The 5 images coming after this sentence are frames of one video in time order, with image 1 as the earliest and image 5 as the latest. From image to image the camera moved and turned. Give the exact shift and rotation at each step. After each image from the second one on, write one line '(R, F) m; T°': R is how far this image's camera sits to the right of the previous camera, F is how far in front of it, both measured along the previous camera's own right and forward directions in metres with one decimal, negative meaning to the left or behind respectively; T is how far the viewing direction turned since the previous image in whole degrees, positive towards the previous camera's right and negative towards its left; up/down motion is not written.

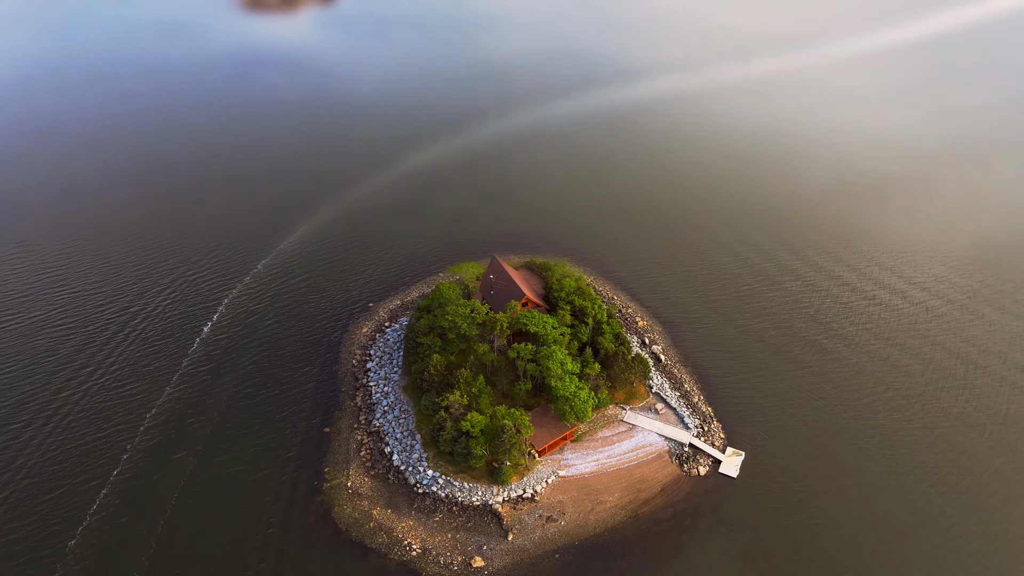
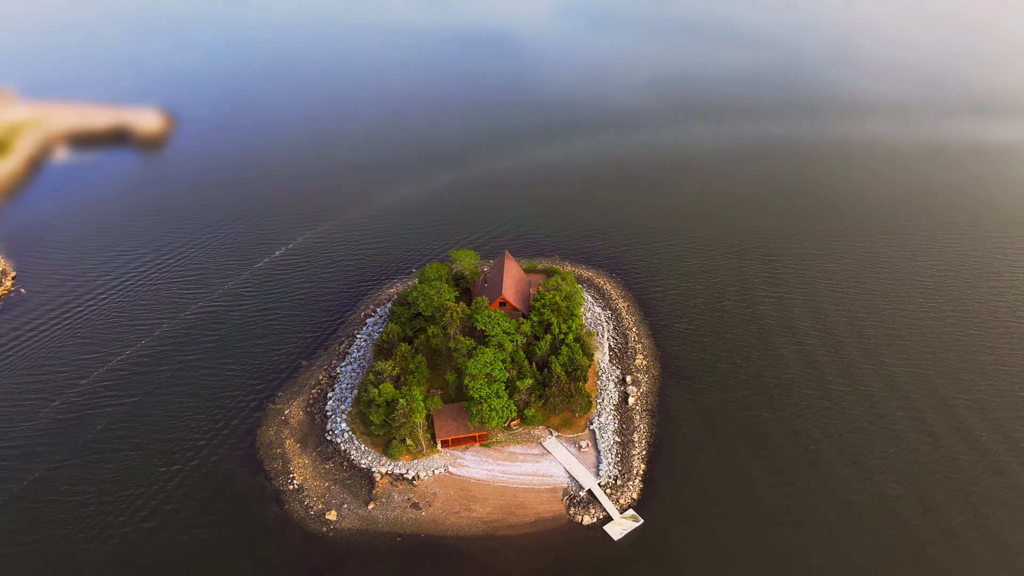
(+29.8, +5.0) m; -21°
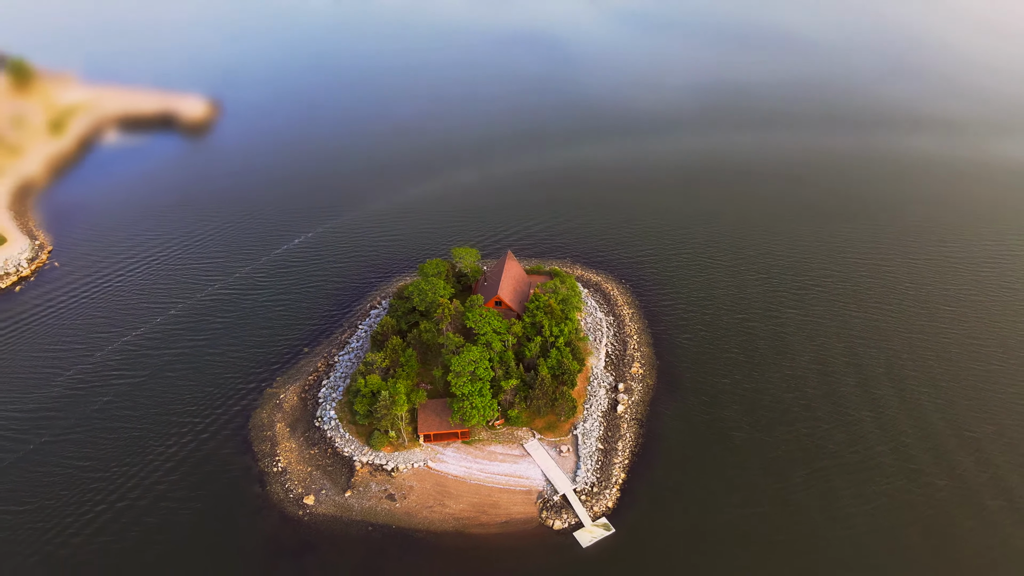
(+6.6, +0.1) m; -5°
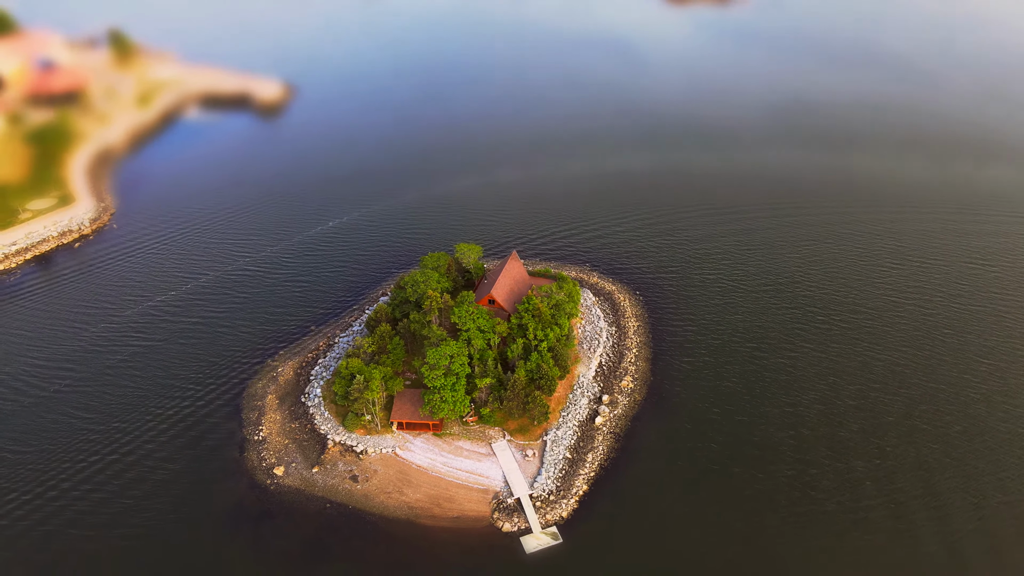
(+11.1, +0.5) m; -8°
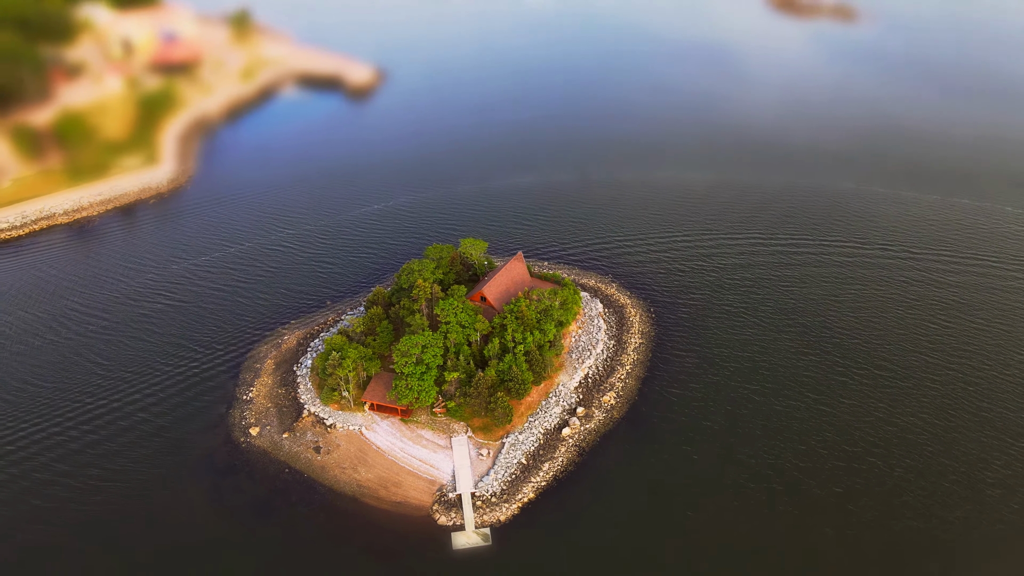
(+14.3, +1.1) m; -10°
